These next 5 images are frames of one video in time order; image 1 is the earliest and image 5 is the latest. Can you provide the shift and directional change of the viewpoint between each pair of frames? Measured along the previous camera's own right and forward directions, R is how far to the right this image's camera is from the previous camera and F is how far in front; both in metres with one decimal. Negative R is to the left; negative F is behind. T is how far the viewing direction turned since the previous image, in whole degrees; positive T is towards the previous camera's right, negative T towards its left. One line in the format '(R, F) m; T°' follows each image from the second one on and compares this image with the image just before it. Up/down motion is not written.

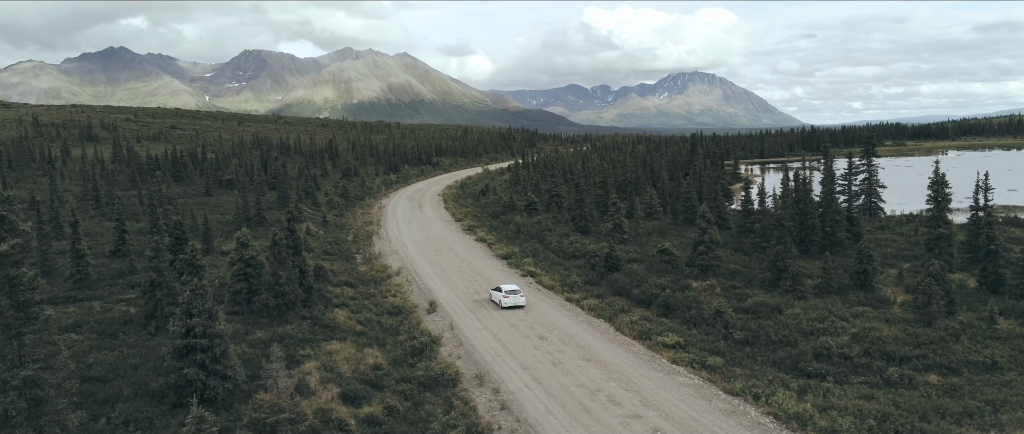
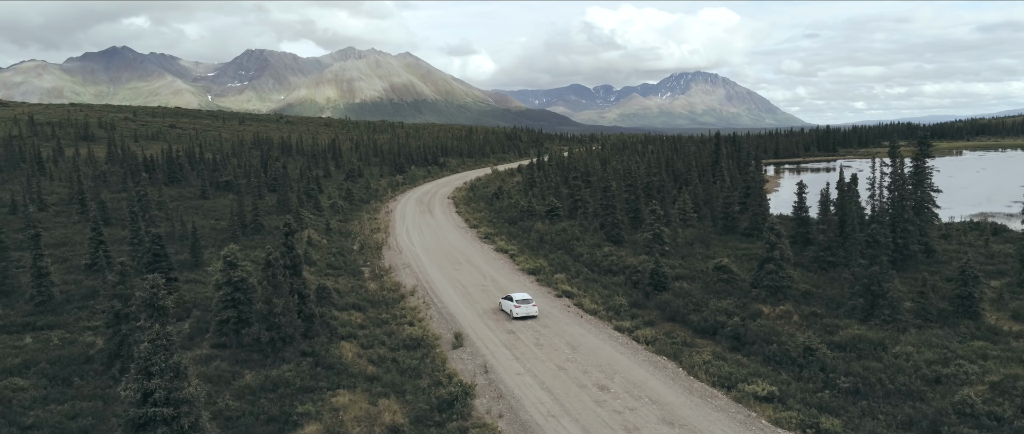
(-1.4, +5.2) m; 0°
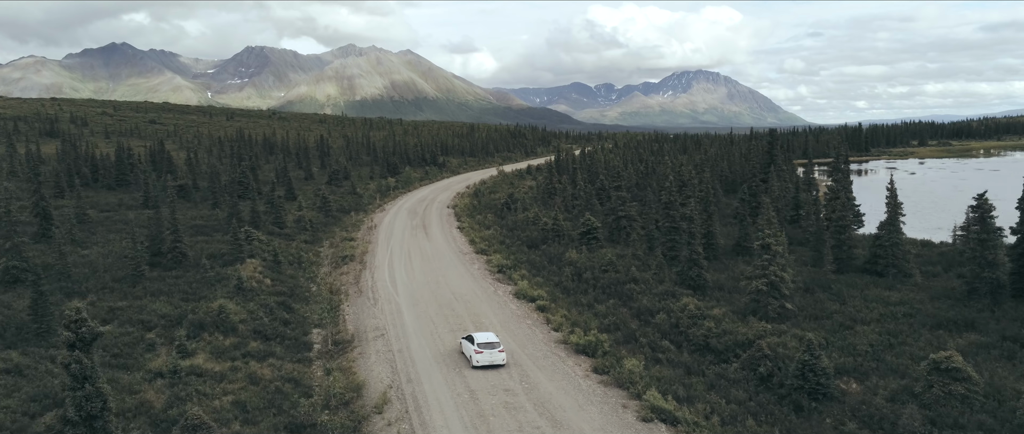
(-1.2, +15.2) m; 0°
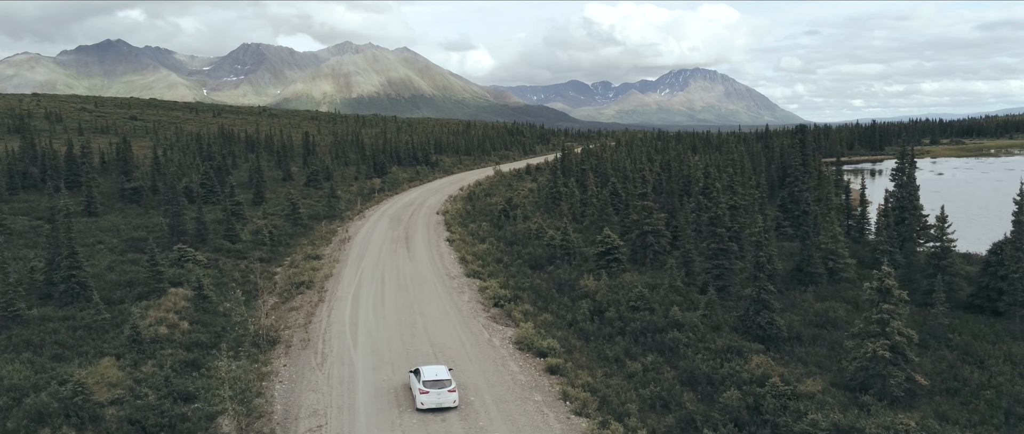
(-0.1, +8.6) m; 0°
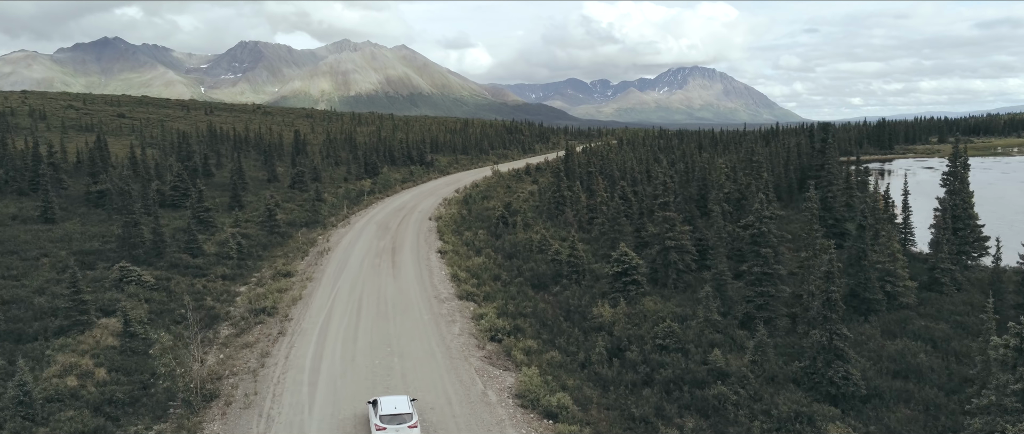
(0.0, +5.1) m; 0°
